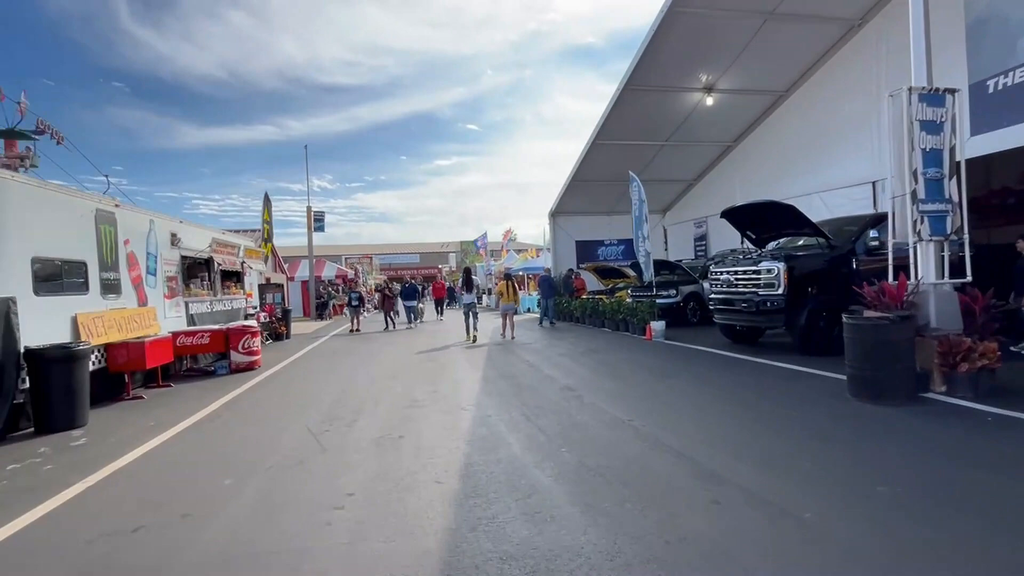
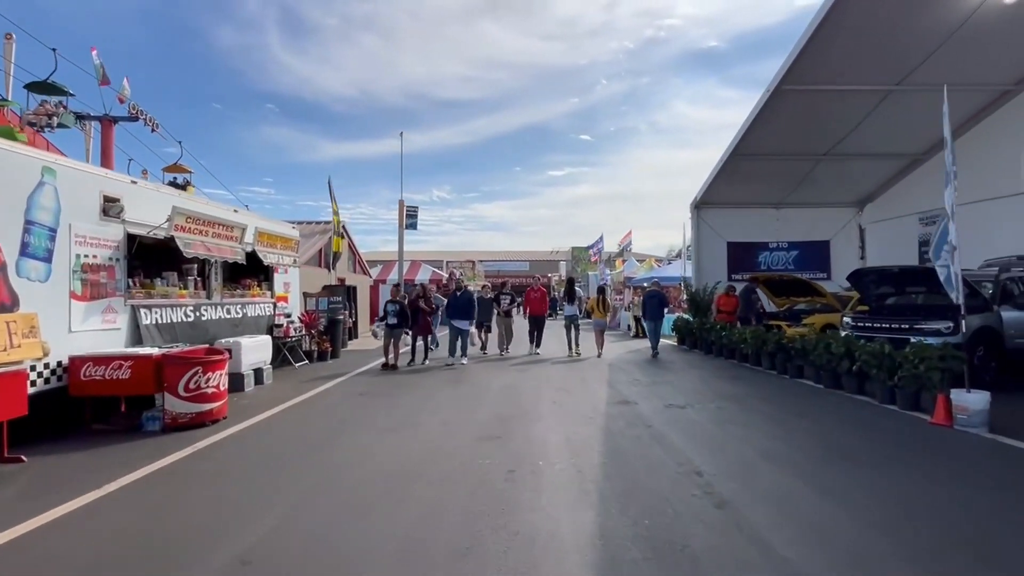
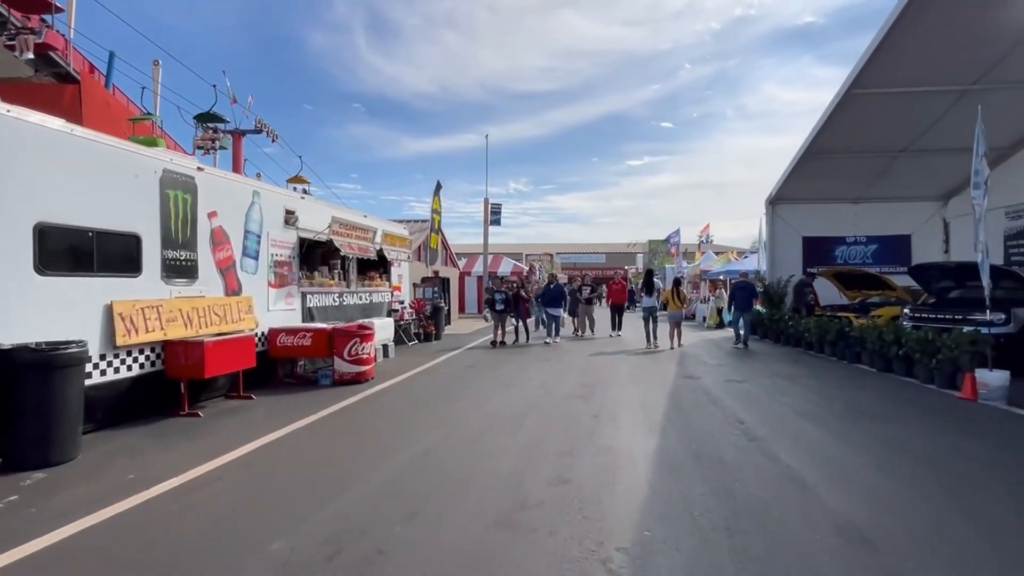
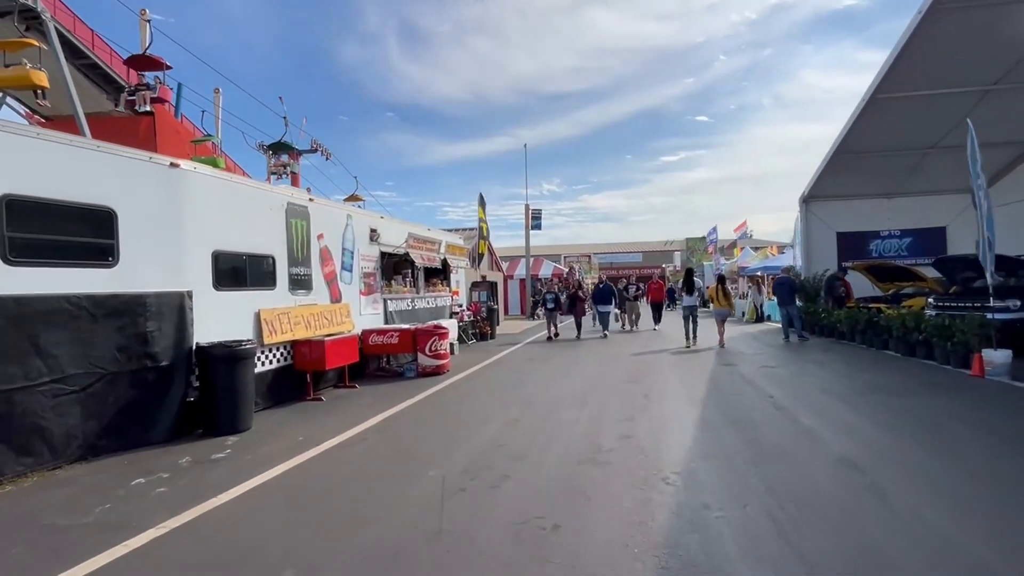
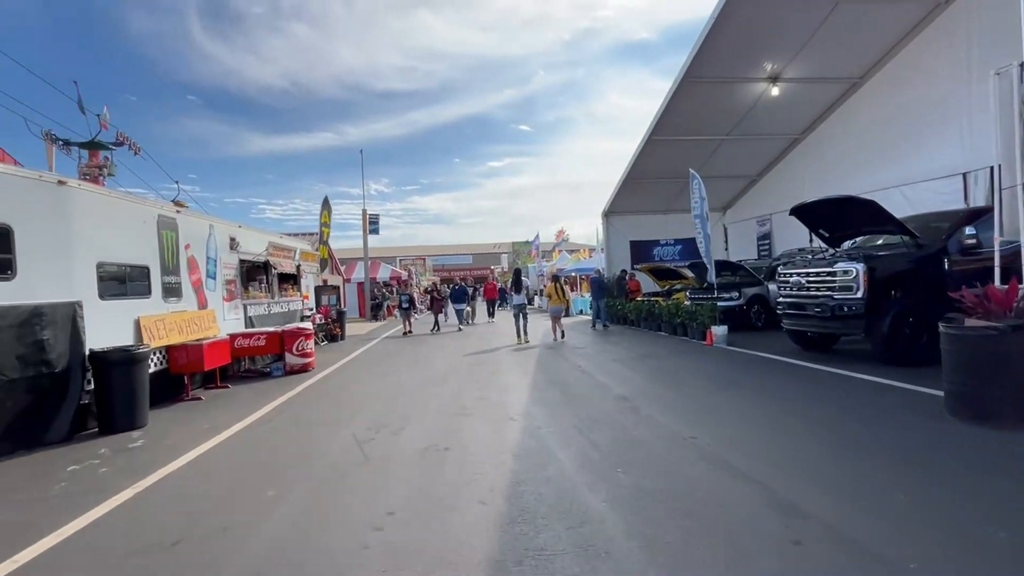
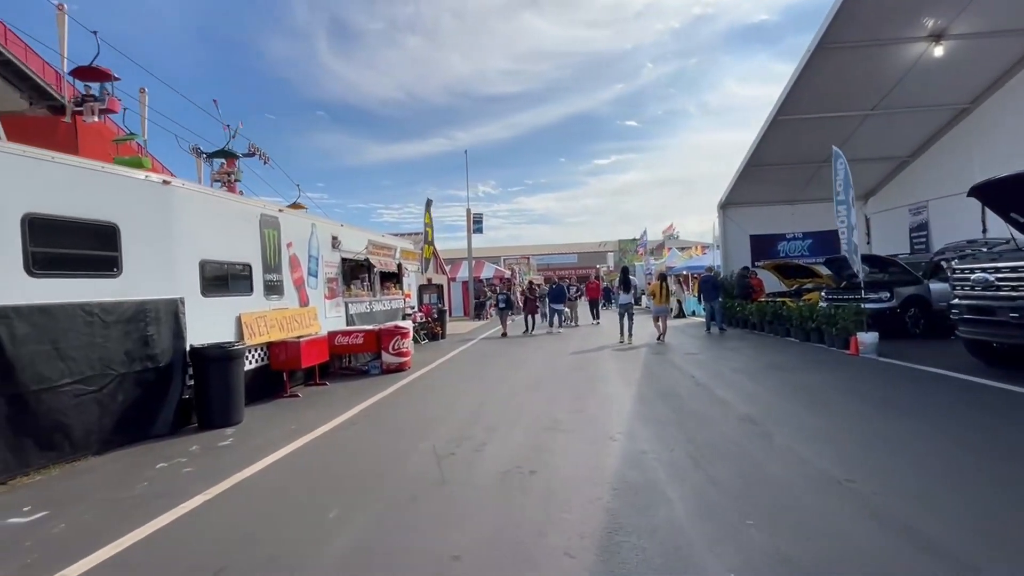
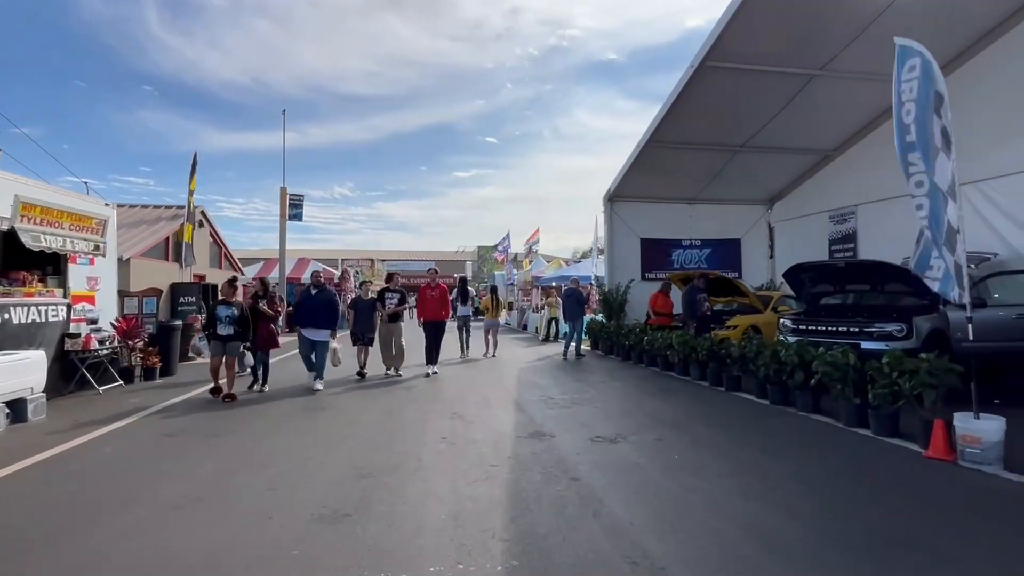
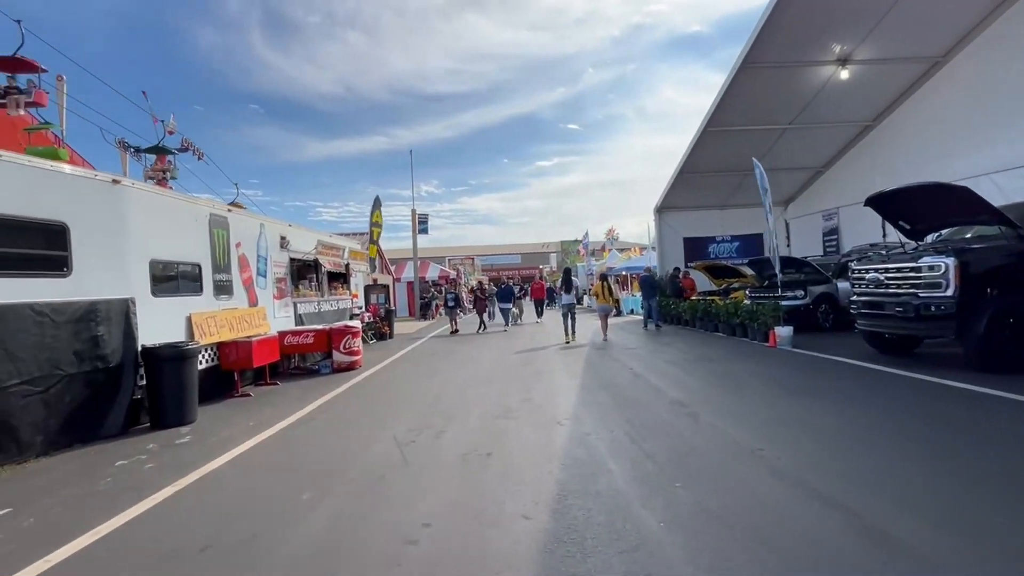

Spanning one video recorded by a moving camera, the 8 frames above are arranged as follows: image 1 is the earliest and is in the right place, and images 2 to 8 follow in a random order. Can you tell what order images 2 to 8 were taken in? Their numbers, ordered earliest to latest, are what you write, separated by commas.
5, 8, 6, 4, 3, 2, 7
